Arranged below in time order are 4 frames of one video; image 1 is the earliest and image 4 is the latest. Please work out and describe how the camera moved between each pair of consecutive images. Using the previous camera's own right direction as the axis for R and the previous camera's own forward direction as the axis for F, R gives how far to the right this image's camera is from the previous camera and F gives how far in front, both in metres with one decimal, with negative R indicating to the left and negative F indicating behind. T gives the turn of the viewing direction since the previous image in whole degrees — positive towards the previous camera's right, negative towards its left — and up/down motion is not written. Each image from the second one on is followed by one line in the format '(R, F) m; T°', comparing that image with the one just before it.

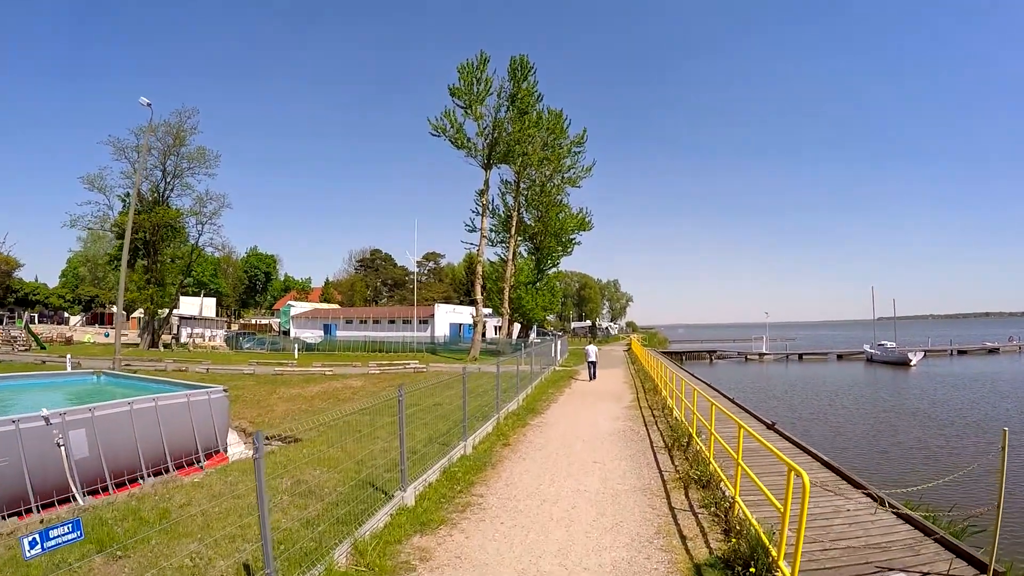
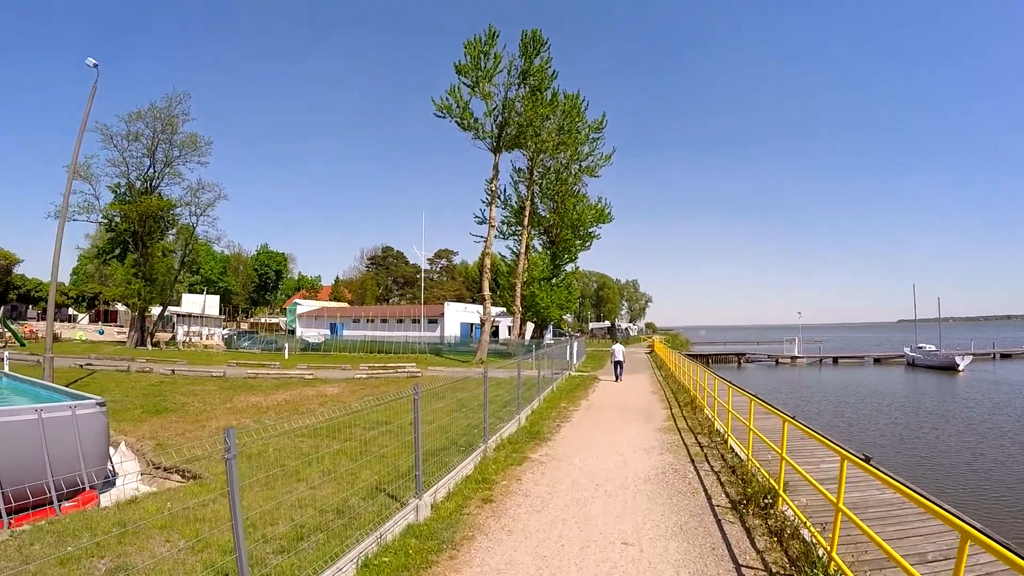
(+0.4, +3.9) m; -2°
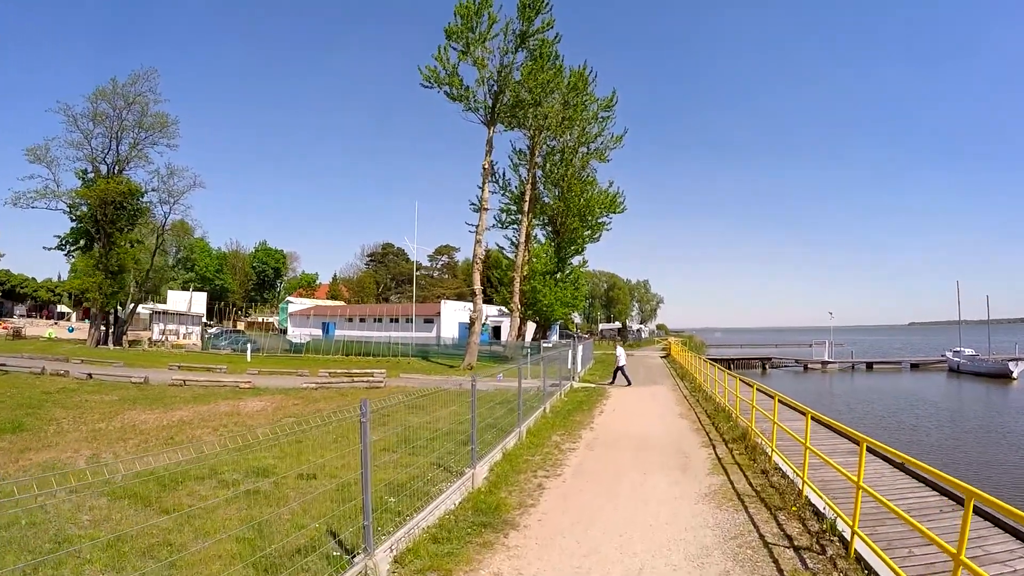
(+0.8, +5.0) m; -1°
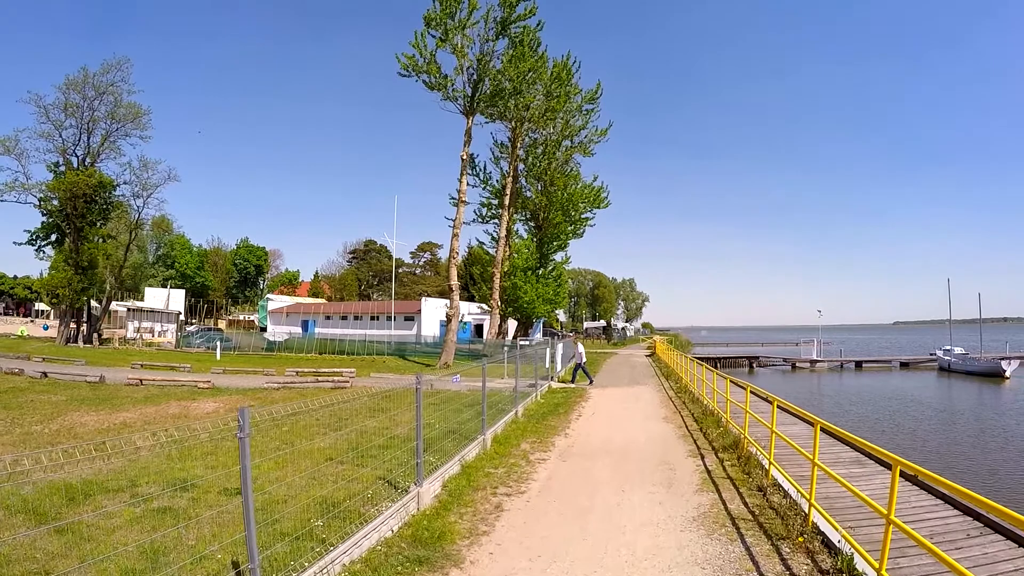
(+0.4, +1.1) m; +1°
